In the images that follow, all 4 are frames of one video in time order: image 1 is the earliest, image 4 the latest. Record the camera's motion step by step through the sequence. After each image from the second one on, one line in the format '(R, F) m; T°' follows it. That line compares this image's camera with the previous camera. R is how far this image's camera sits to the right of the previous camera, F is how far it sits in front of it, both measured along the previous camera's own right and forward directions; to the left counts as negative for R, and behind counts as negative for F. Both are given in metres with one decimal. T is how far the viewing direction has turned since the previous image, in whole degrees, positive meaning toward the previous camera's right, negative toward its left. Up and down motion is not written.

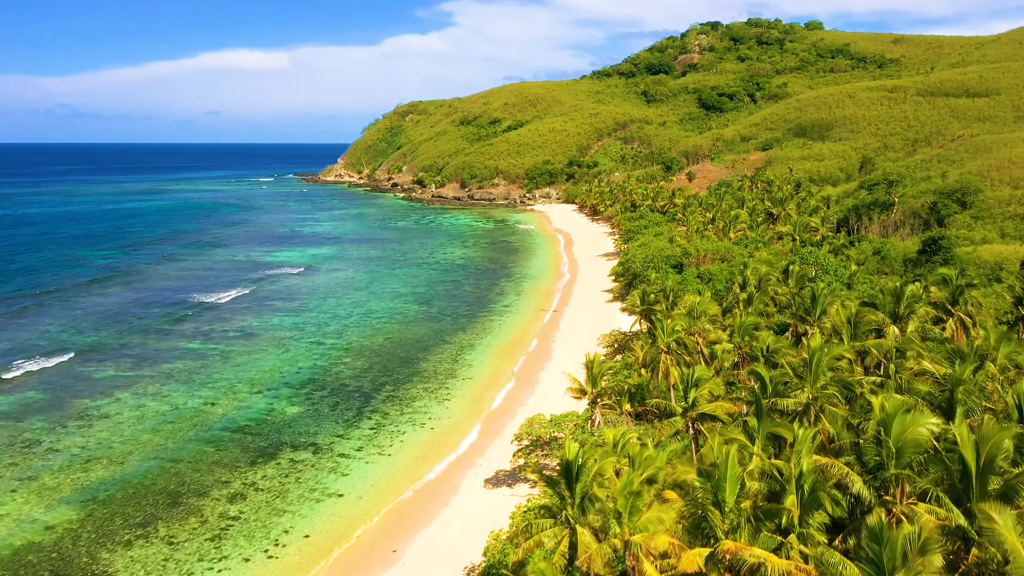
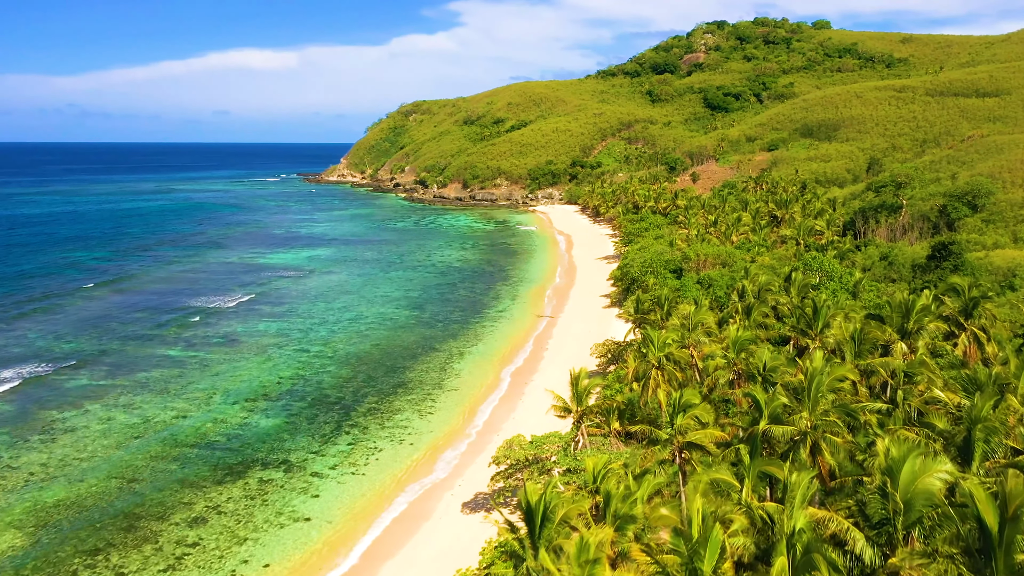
(+1.0, +1.5) m; -1°
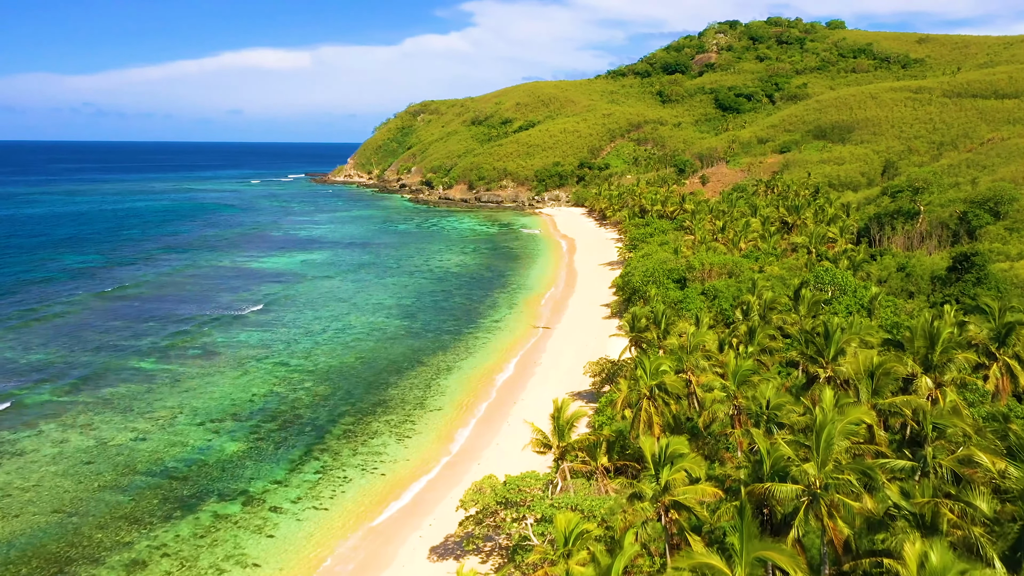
(+1.2, +2.3) m; -1°
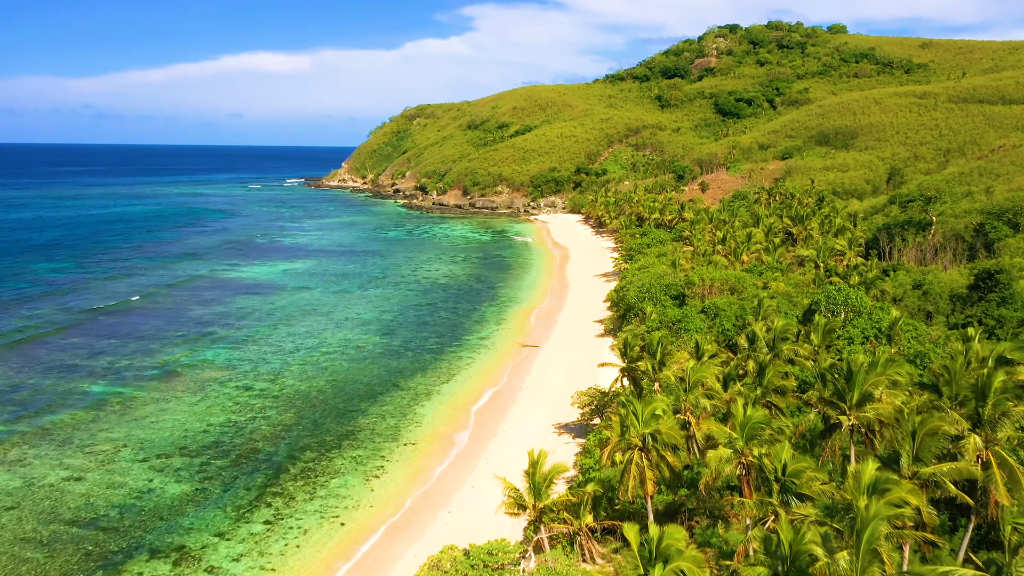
(+0.9, +3.1) m; 0°
